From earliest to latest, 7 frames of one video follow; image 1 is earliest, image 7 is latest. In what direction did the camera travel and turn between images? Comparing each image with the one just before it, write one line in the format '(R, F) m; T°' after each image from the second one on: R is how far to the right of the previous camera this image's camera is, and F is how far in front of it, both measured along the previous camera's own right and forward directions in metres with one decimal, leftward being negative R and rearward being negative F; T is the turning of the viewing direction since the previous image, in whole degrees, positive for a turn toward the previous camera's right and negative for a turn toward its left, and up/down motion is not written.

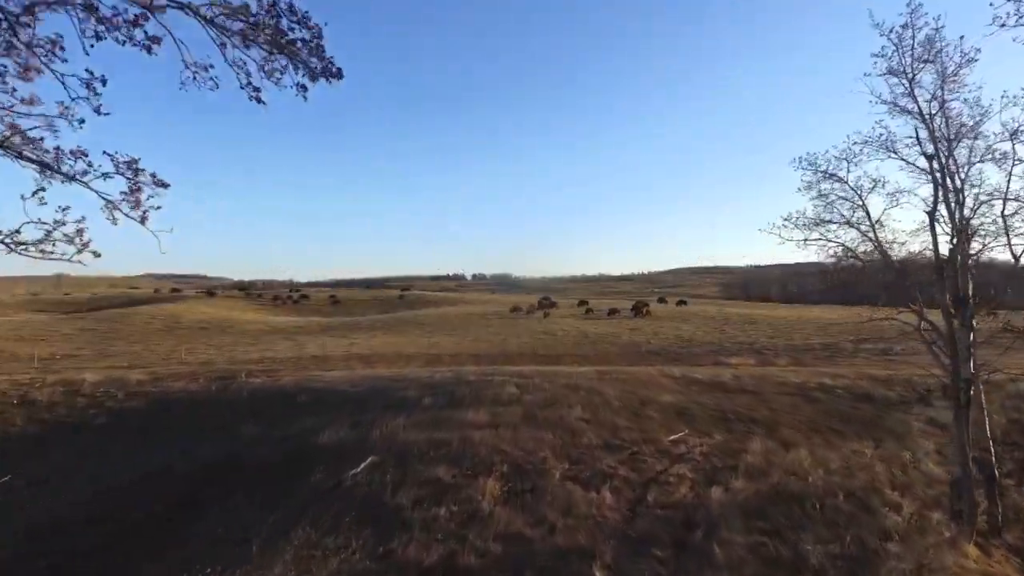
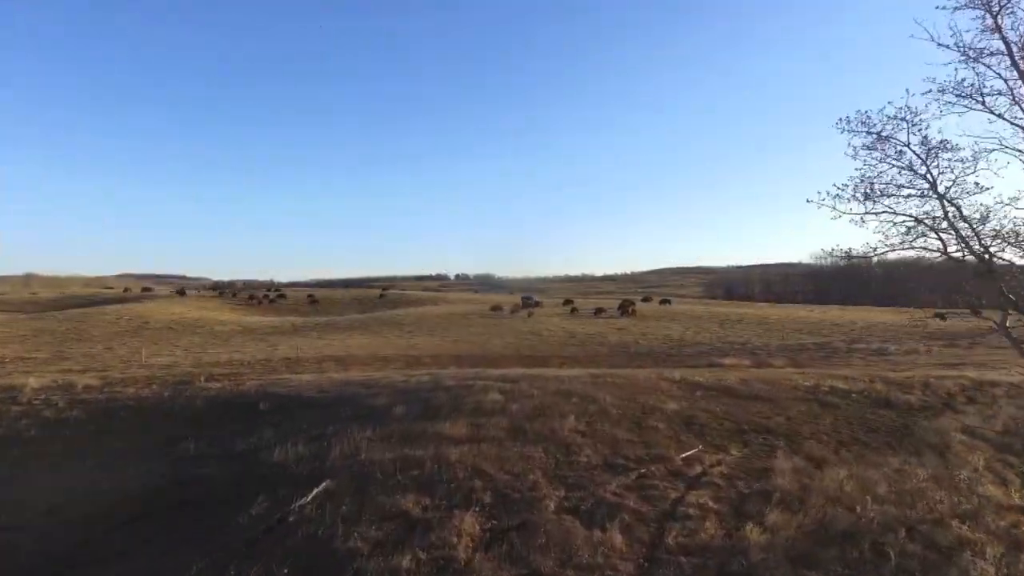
(0.0, +2.3) m; +1°
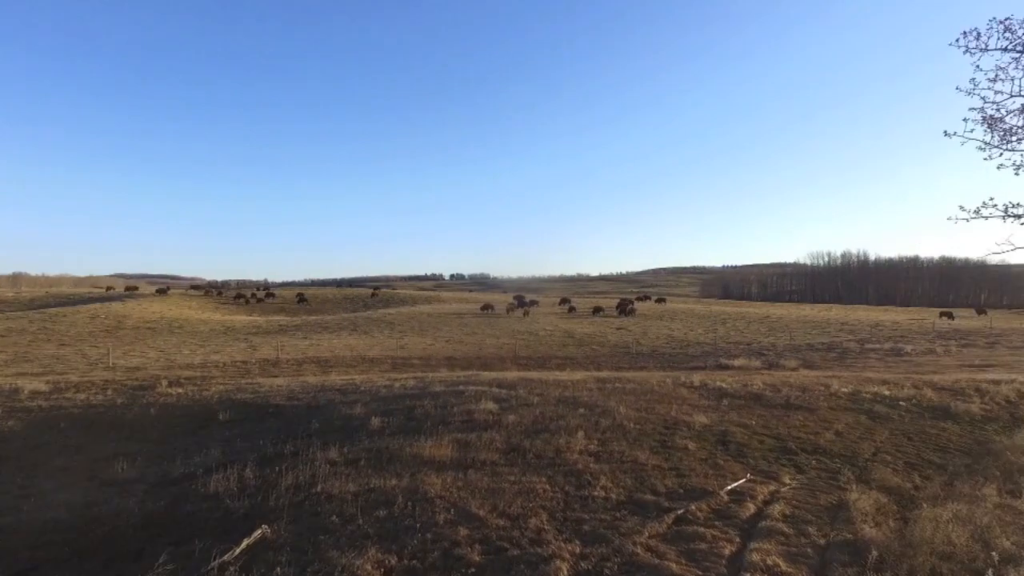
(0.0, +2.7) m; 0°
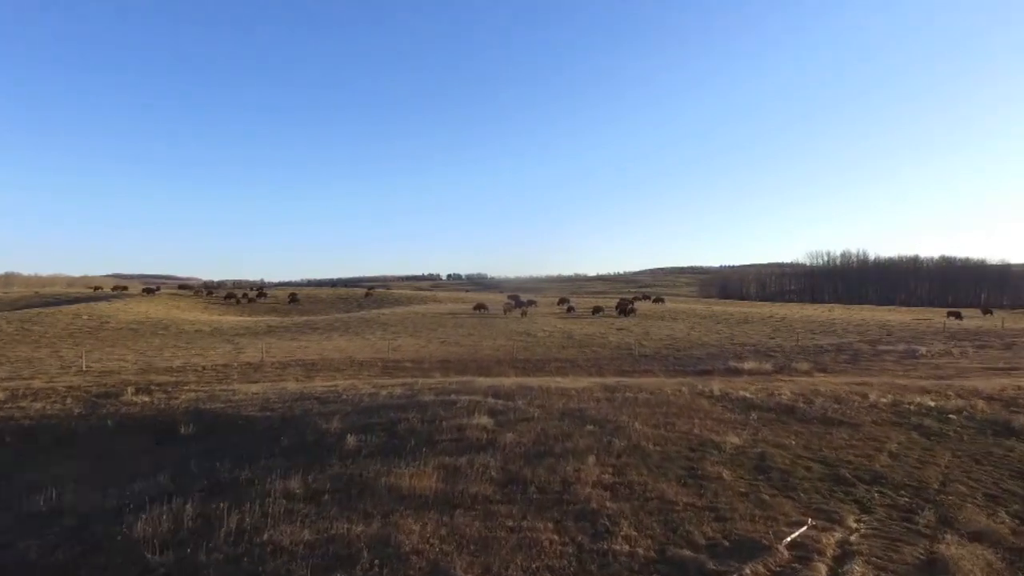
(0.0, +2.1) m; 0°
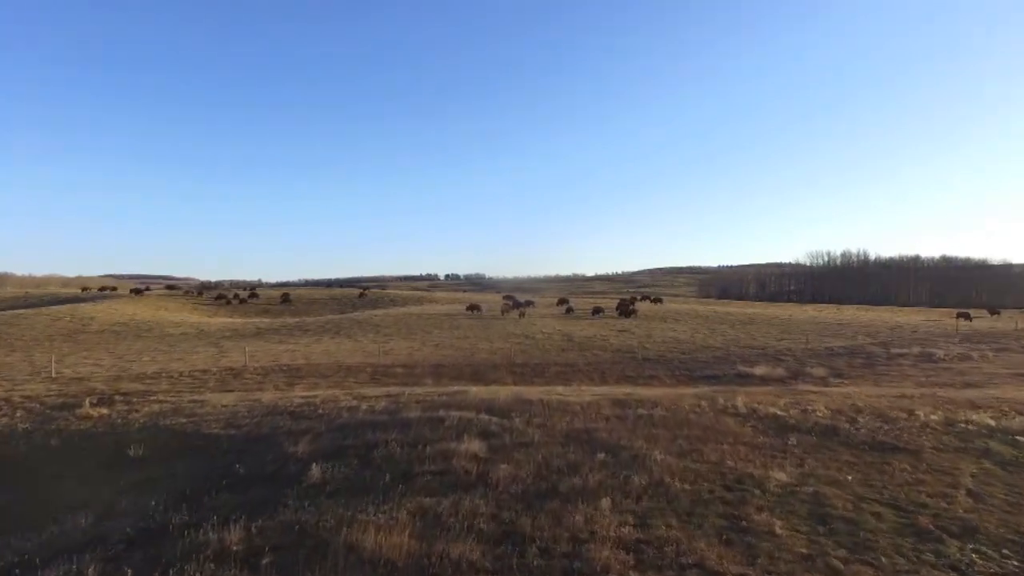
(0.0, +2.2) m; 0°
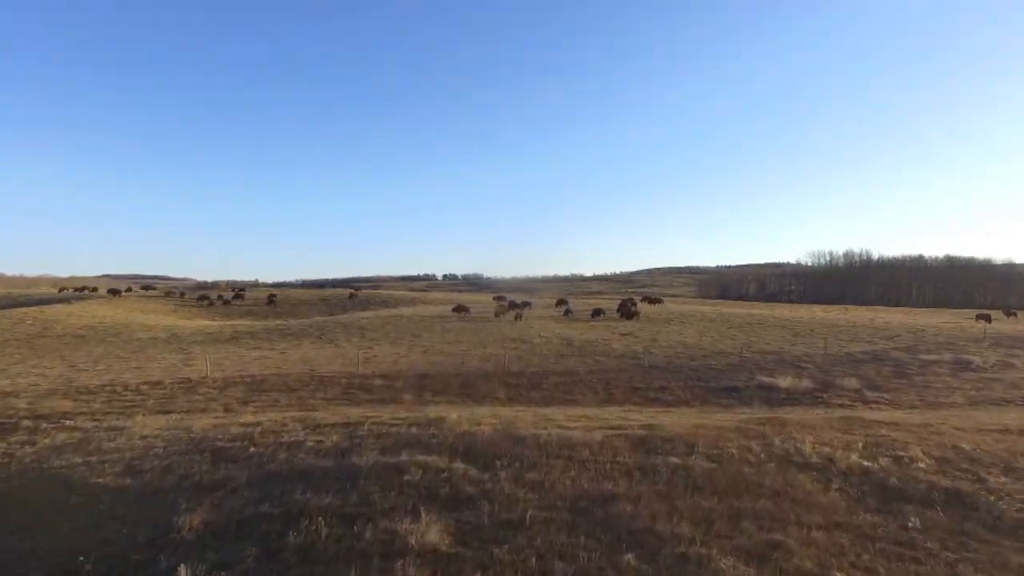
(+0.2, +4.1) m; 0°
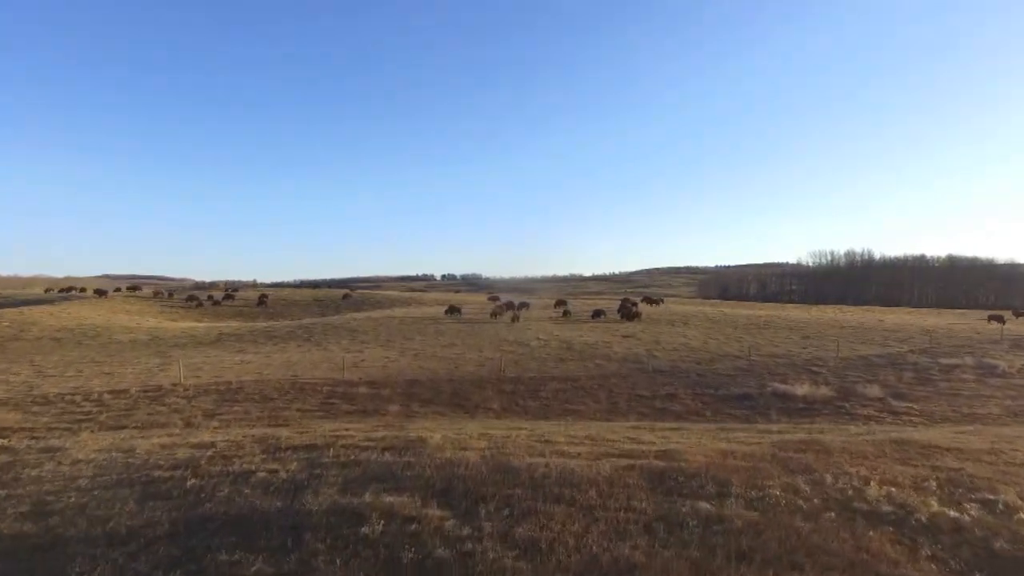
(+0.2, +2.3) m; 0°
